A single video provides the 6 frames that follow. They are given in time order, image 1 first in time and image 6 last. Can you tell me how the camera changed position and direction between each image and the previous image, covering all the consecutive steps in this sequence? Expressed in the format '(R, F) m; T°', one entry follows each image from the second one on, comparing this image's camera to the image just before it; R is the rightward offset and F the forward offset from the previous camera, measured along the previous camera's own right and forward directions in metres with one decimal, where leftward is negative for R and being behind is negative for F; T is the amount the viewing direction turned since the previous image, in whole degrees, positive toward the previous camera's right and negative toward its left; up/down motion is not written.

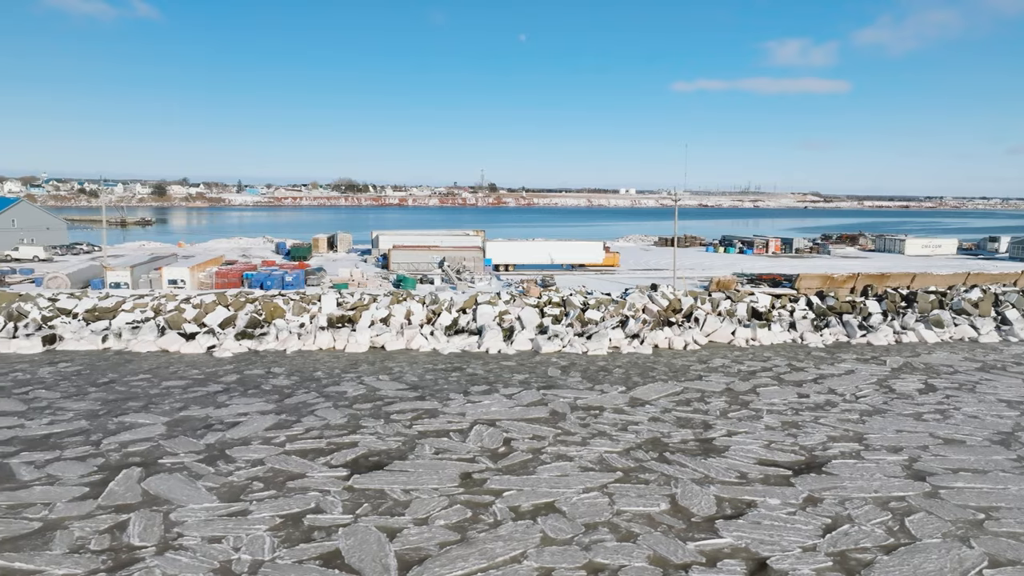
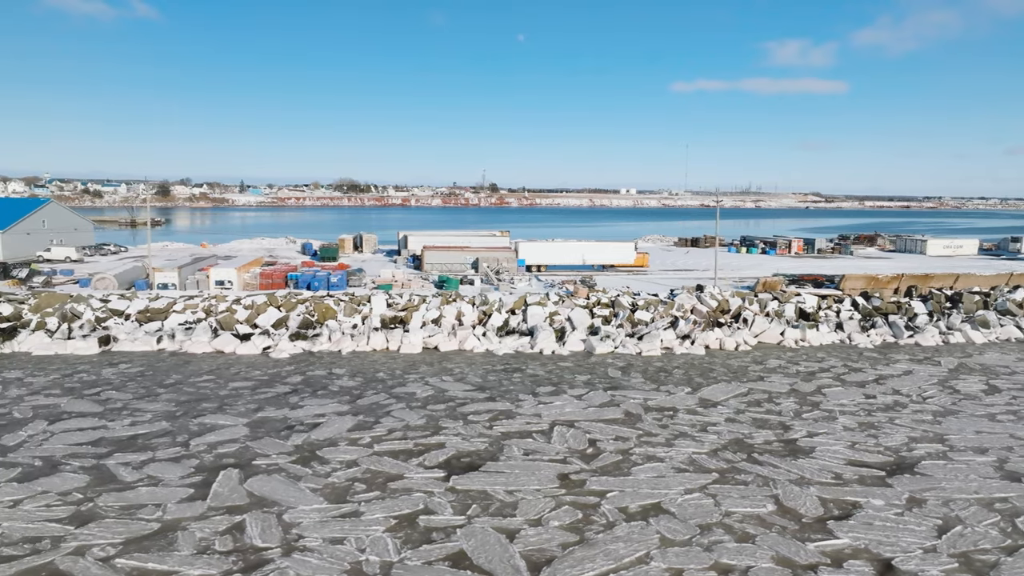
(-0.9, 0.0) m; 0°
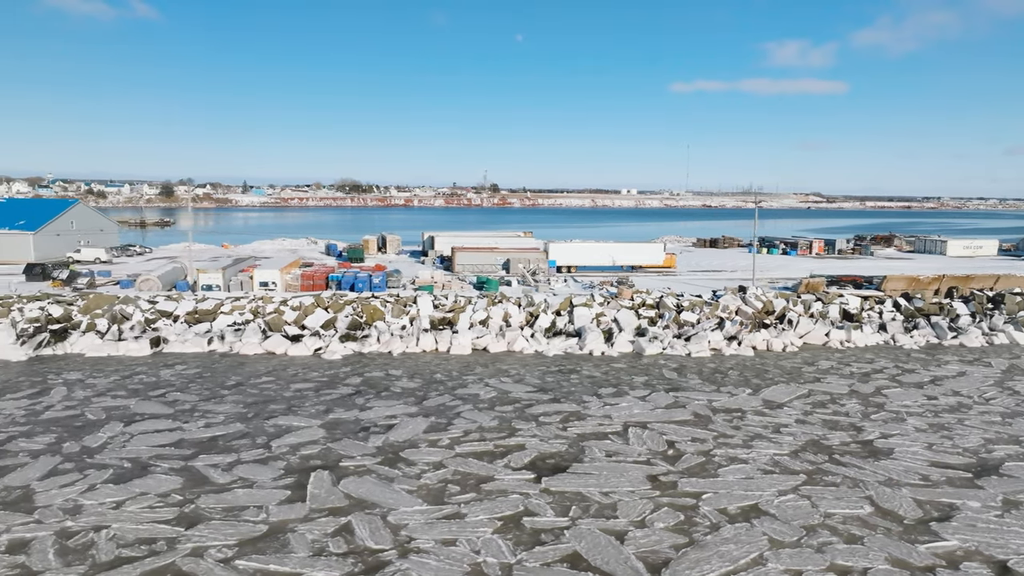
(-0.8, 0.0) m; 0°
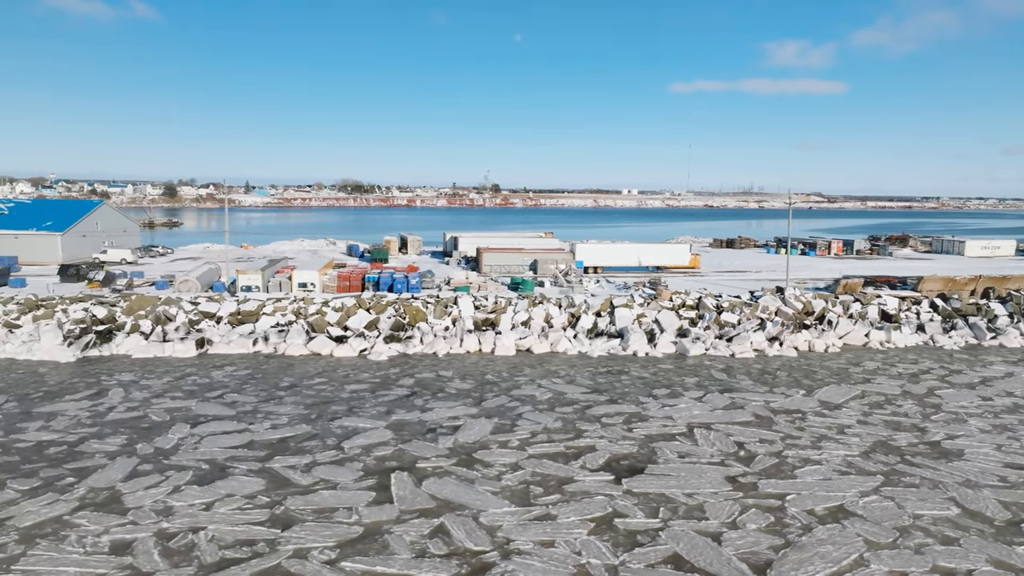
(-0.7, 0.0) m; 0°
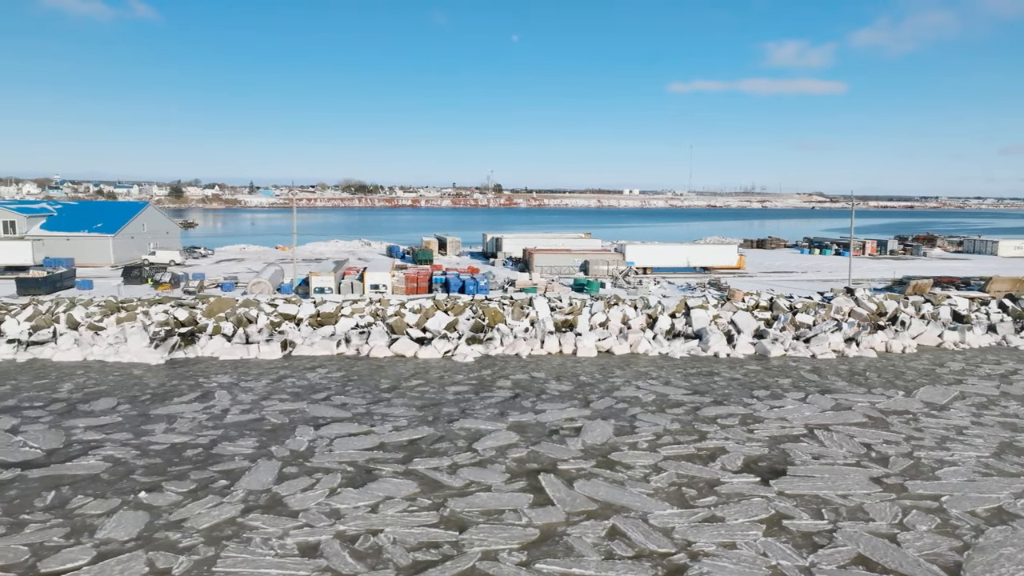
(-1.3, 0.0) m; 0°
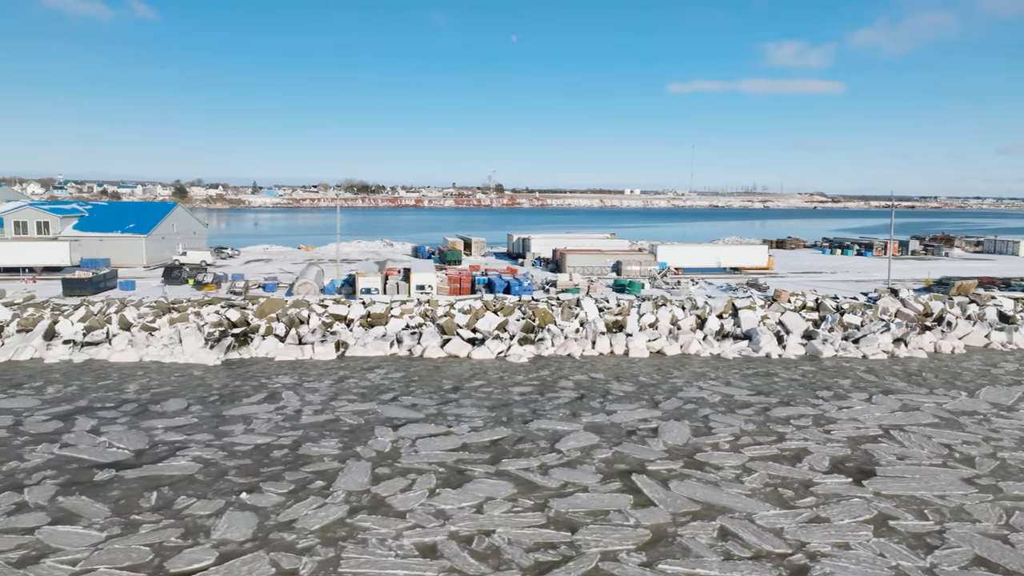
(-0.8, 0.0) m; 0°
